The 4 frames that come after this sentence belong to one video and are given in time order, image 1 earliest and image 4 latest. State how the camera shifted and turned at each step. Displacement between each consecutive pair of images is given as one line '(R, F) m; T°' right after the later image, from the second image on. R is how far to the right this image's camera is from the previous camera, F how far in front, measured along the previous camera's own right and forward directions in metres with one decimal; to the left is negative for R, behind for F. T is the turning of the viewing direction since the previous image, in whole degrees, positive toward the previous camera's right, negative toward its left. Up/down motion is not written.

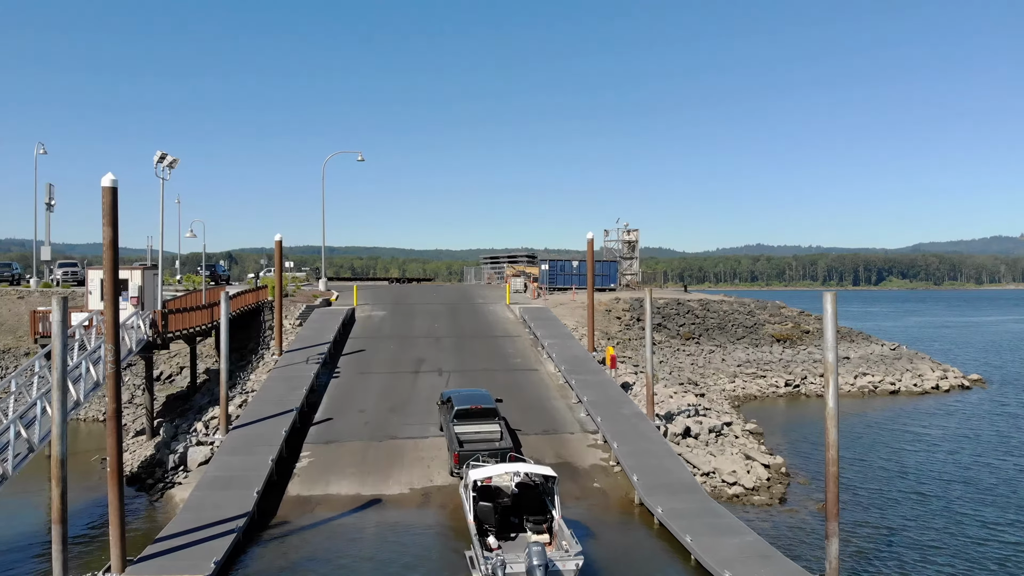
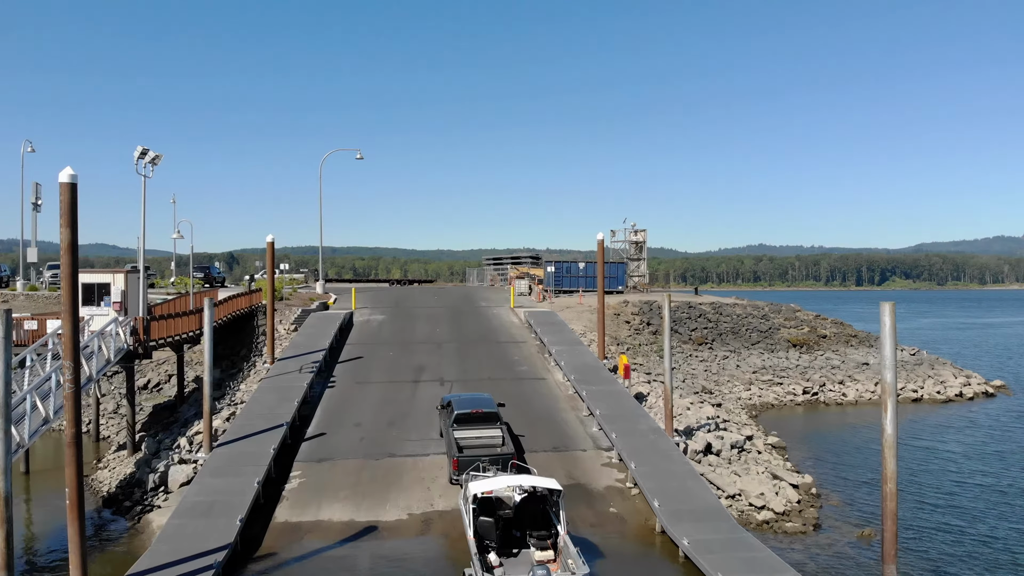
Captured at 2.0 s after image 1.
(-0.1, +1.4) m; 0°
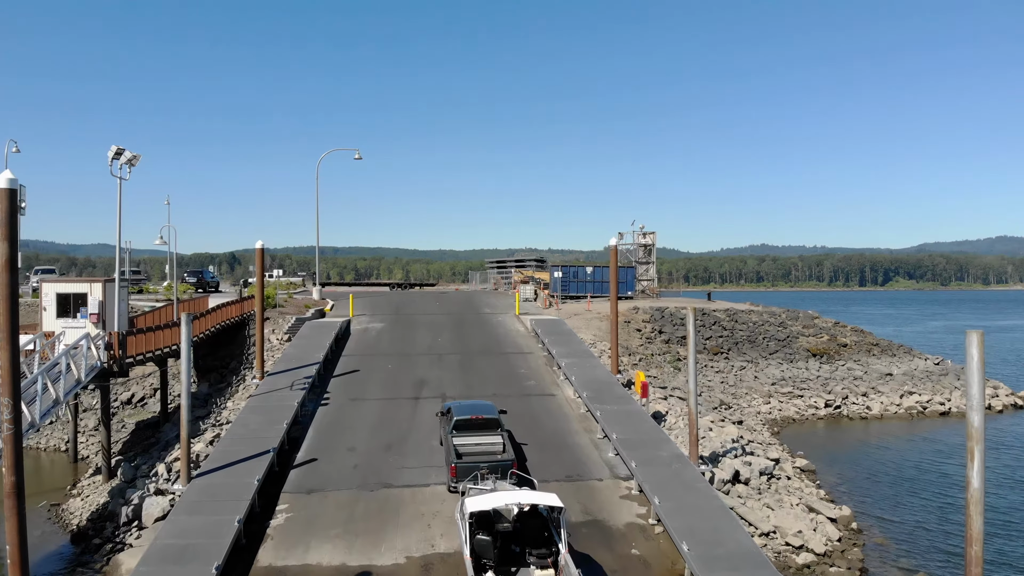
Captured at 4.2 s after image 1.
(-0.2, +1.6) m; 0°
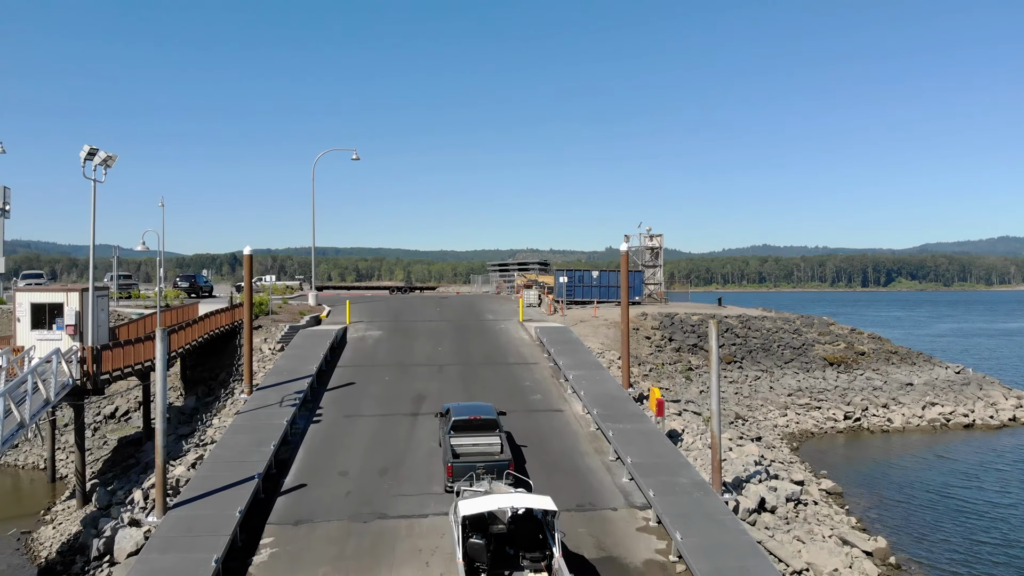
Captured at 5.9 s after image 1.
(-0.1, +1.3) m; 0°
